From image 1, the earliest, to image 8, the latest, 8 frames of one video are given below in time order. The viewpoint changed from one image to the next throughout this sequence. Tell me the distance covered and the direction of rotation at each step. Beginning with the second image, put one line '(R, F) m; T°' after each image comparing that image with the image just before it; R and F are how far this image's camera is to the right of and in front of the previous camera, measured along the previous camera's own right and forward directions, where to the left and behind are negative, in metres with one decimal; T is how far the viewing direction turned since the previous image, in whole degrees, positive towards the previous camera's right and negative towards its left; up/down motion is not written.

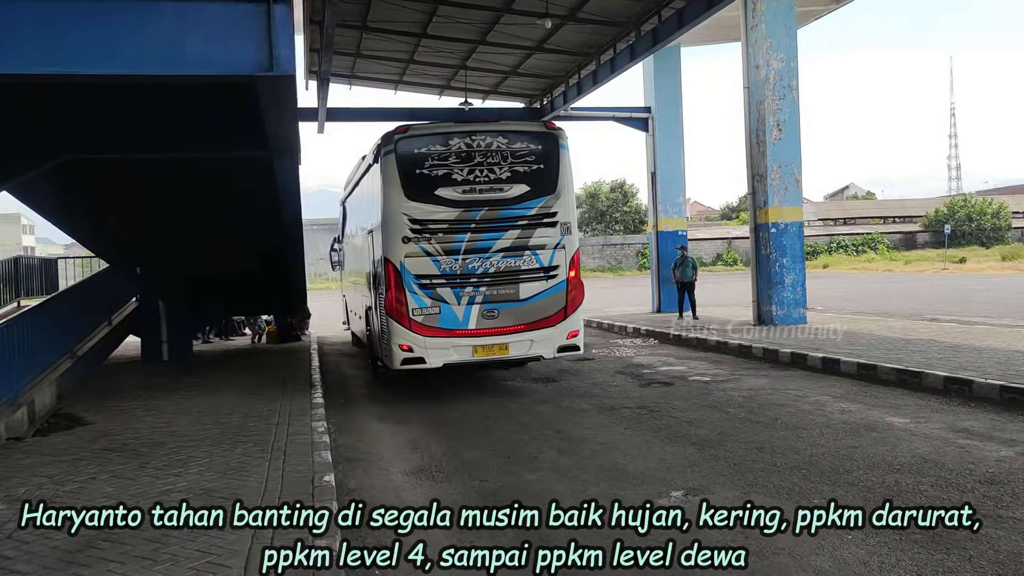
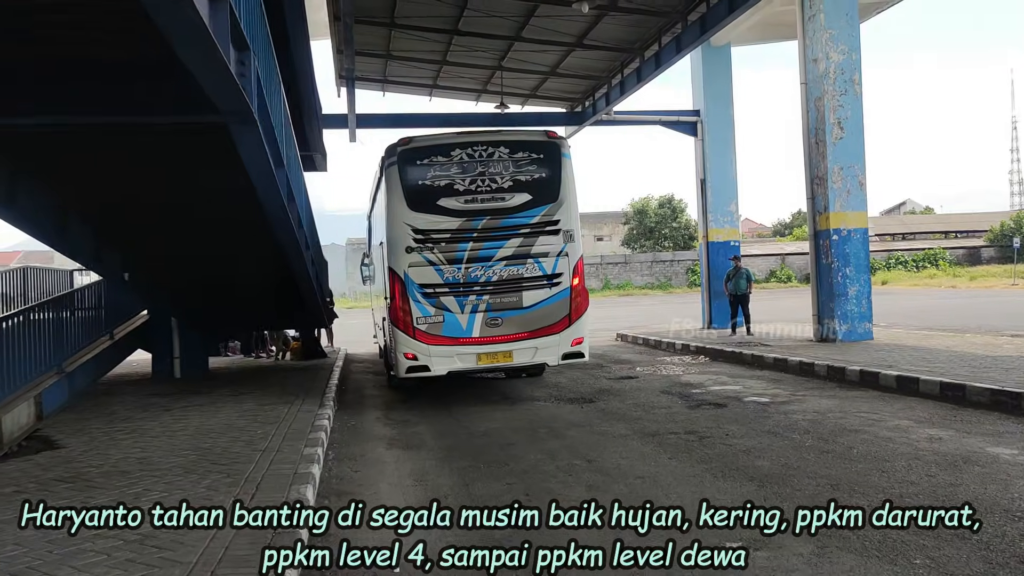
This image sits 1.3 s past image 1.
(+0.2, +0.9) m; -4°
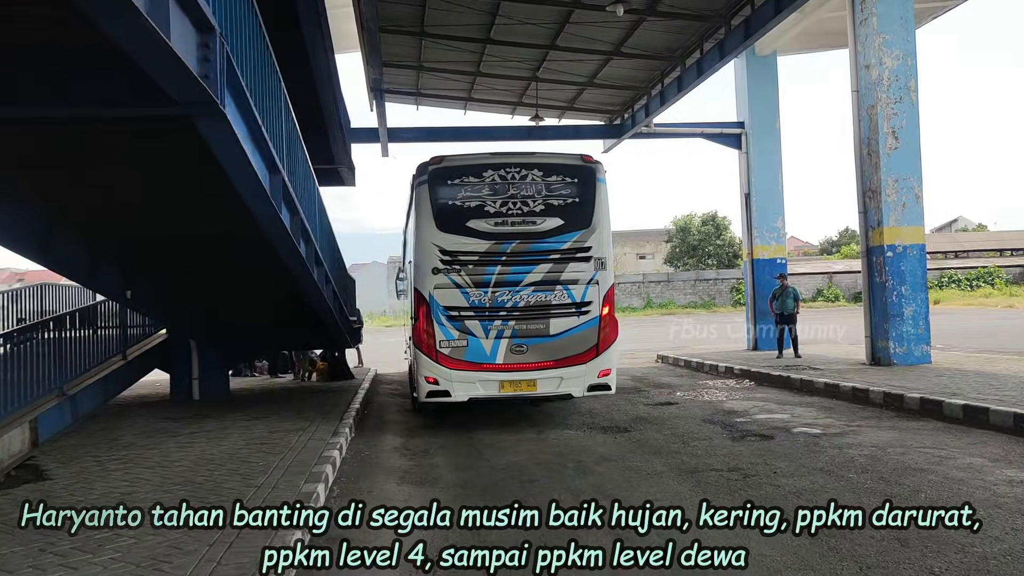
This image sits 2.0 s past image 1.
(+0.2, +0.5) m; -3°
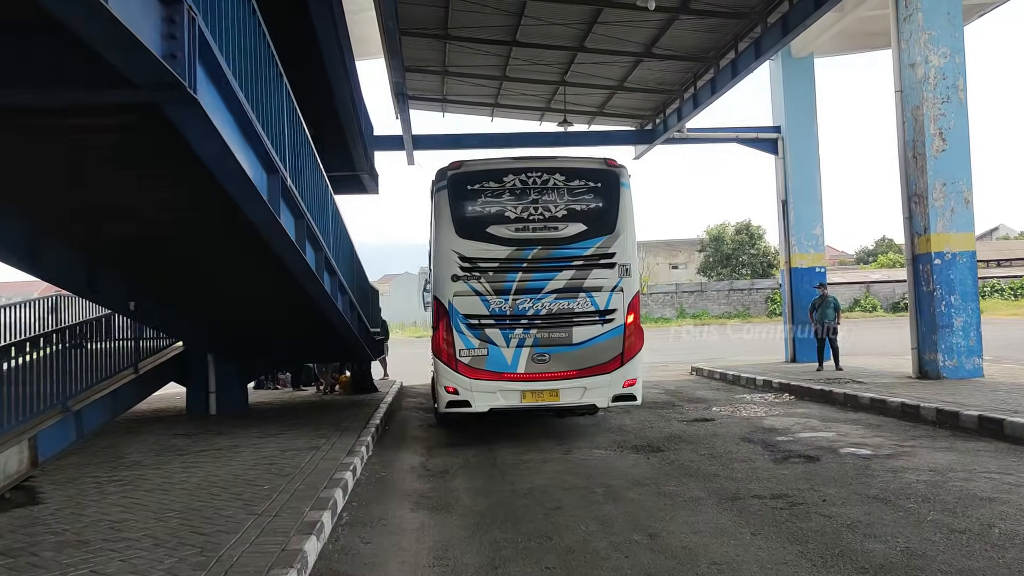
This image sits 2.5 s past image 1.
(+0.1, +0.4) m; -3°
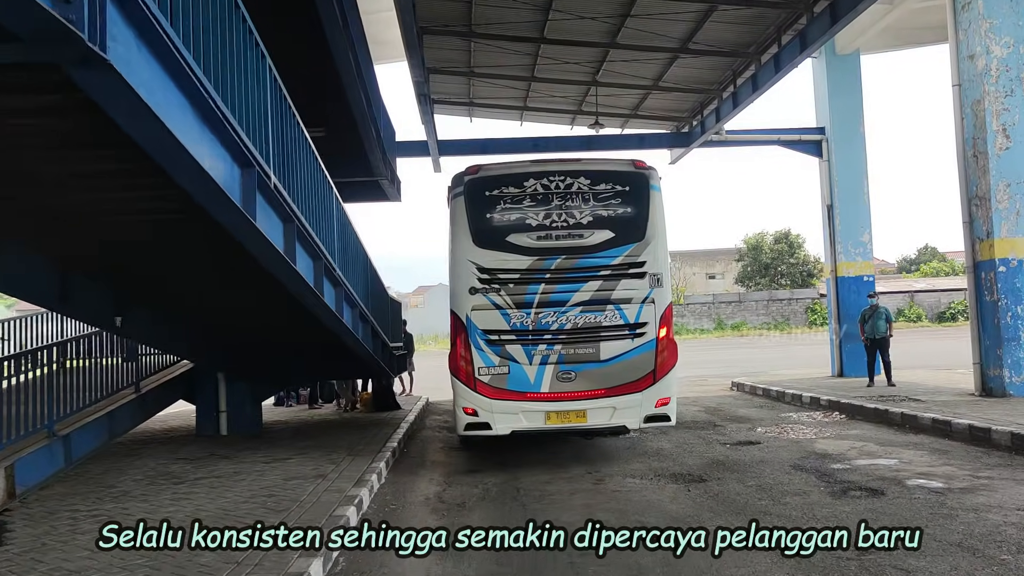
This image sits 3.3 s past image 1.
(+0.1, +0.7) m; -3°
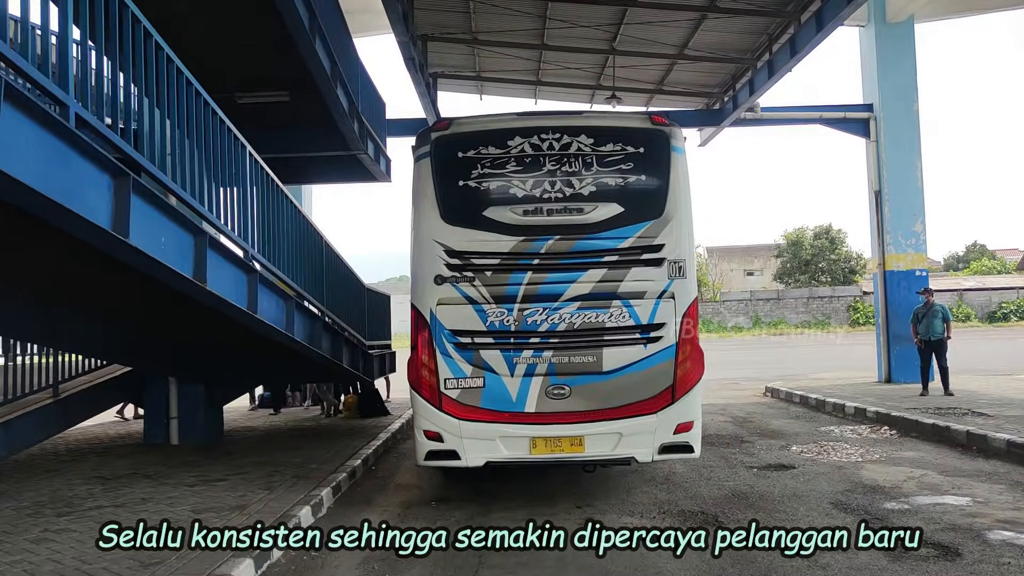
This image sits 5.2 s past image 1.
(+0.5, +1.4) m; -3°
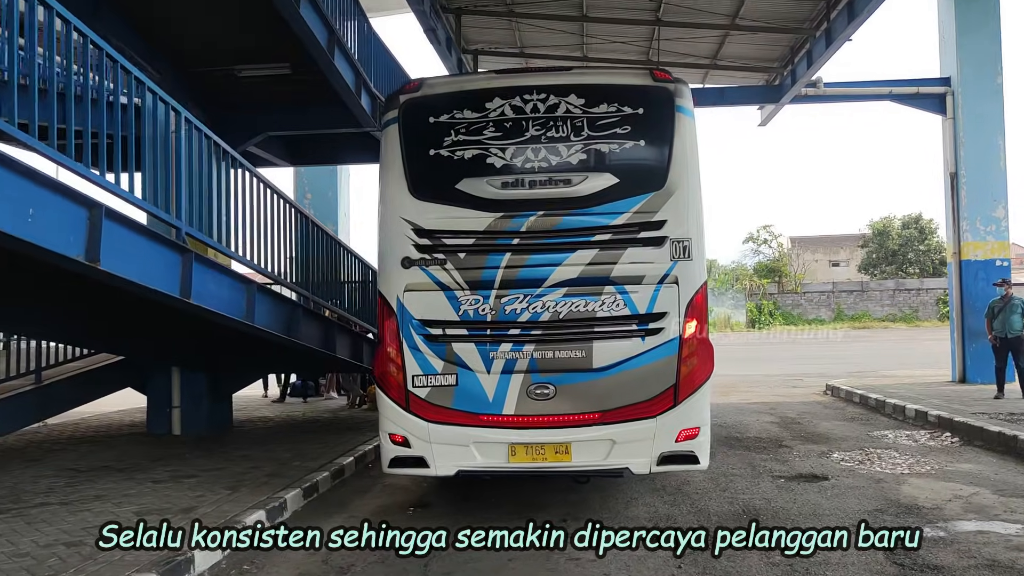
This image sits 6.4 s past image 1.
(+0.7, +0.6) m; -6°
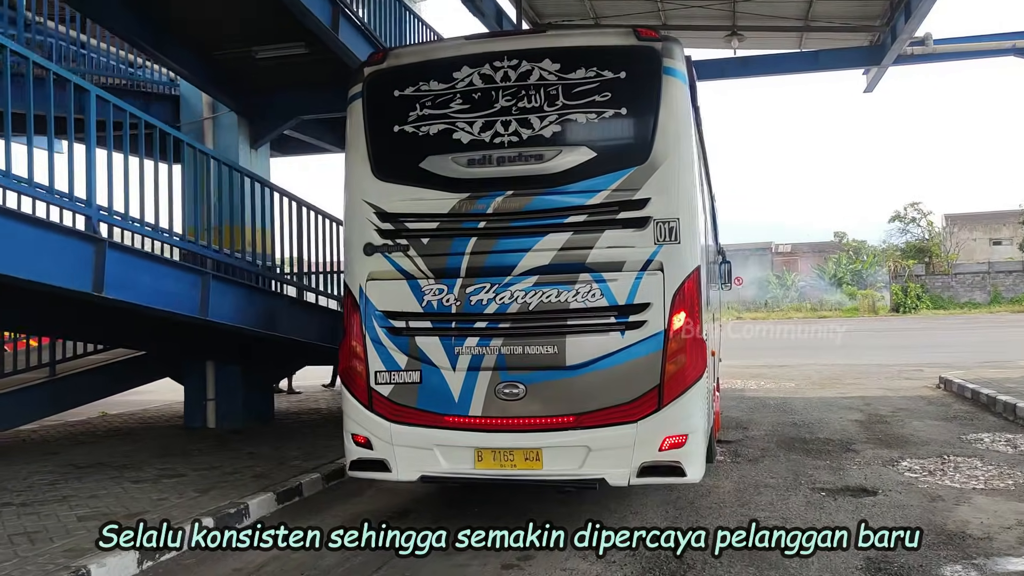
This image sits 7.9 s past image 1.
(+1.1, +0.6) m; -9°
